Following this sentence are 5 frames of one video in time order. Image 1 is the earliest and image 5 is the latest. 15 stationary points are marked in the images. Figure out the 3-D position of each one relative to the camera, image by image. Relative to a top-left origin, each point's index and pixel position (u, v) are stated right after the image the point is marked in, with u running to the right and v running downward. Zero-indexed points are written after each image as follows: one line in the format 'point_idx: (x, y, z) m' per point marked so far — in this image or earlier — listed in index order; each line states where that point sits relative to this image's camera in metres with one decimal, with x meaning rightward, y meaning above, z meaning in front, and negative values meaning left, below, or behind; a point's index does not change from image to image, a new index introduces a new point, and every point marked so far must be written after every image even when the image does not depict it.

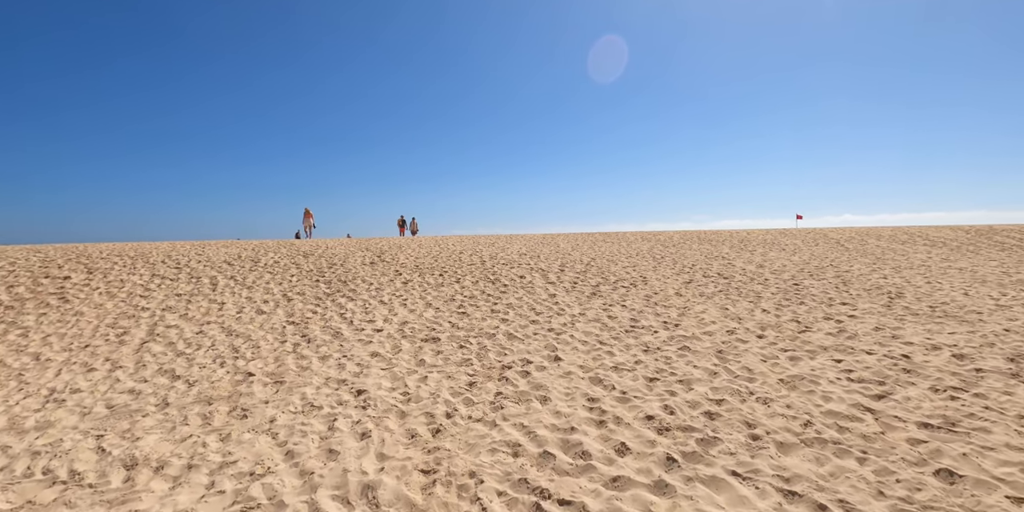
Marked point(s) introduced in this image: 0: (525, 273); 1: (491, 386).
0: (+0.4, -0.6, +15.7) m
1: (-0.3, -2.0, +6.9) m
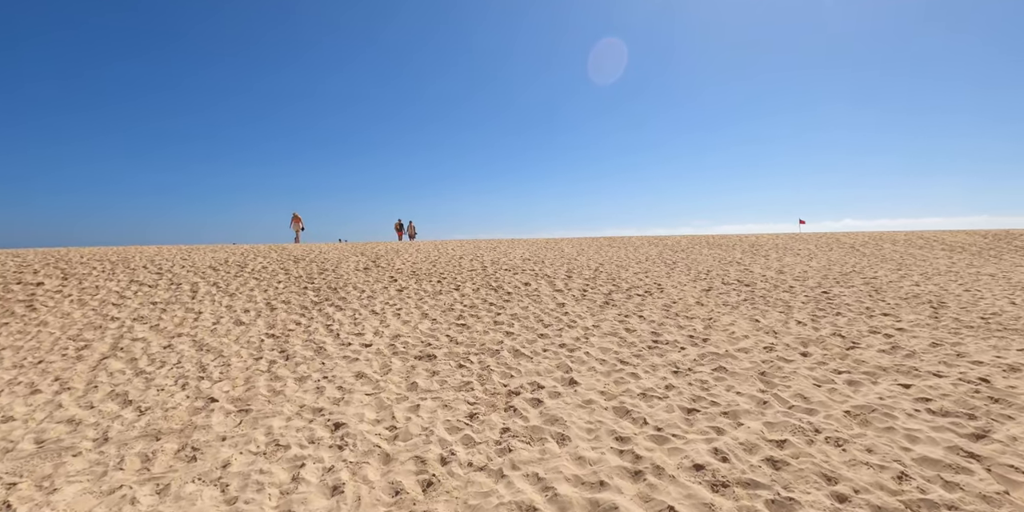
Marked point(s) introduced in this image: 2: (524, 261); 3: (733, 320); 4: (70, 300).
0: (+0.6, -0.8, +14.5) m
1: (-0.2, -2.0, +5.7) m
2: (+0.5, -0.2, +18.9) m
3: (+4.8, -1.4, +10.0) m
4: (-14.6, -1.5, +15.0) m
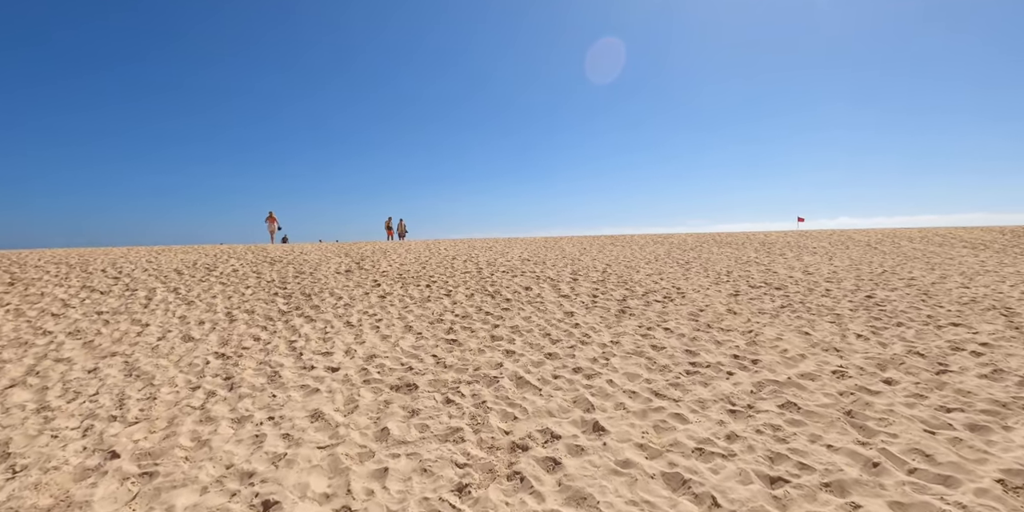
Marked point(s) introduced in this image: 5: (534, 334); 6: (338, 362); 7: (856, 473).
0: (+0.5, -0.8, +12.8) m
1: (-0.1, -2.1, +3.9) m
2: (+0.4, -0.2, +17.2) m
3: (+4.9, -1.4, +8.3) m
4: (-14.7, -1.5, +13.1) m
5: (+0.4, -1.5, +8.6) m
6: (-2.9, -1.8, +7.7) m
7: (+3.1, -1.9, +4.1) m
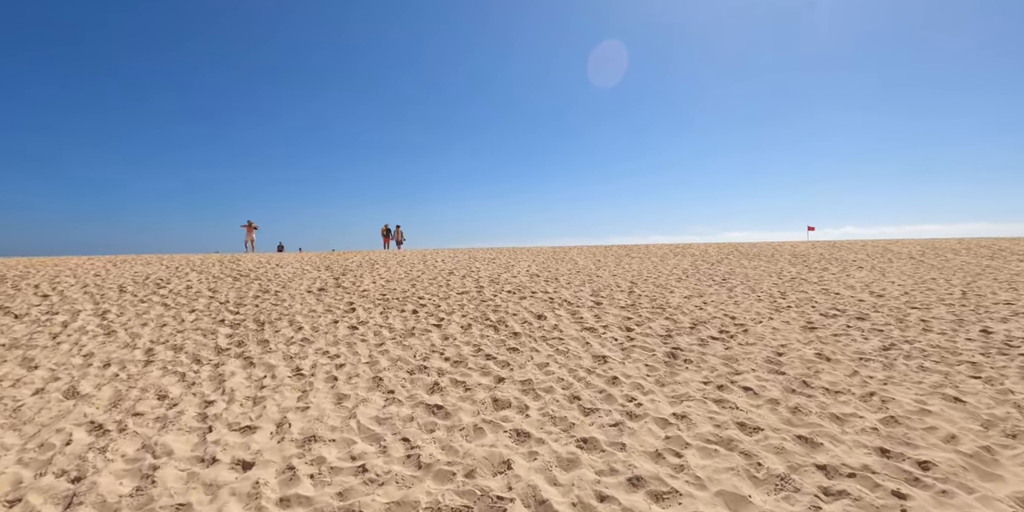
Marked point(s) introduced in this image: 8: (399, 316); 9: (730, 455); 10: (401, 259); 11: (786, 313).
0: (+0.7, -1.2, +10.1) m
1: (0.0, -2.3, +1.2) m
2: (+0.6, -0.7, +14.5) m
3: (+5.0, -1.8, +5.5) m
4: (-14.5, -1.9, +10.5) m
5: (+0.6, -1.8, +5.9) m
6: (-2.8, -2.1, +5.0) m
7: (+3.2, -2.2, +1.4) m
8: (-2.5, -1.3, +9.9) m
9: (+2.2, -2.0, +4.5) m
10: (-4.8, -0.1, +19.5) m
11: (+6.2, -1.3, +10.2) m
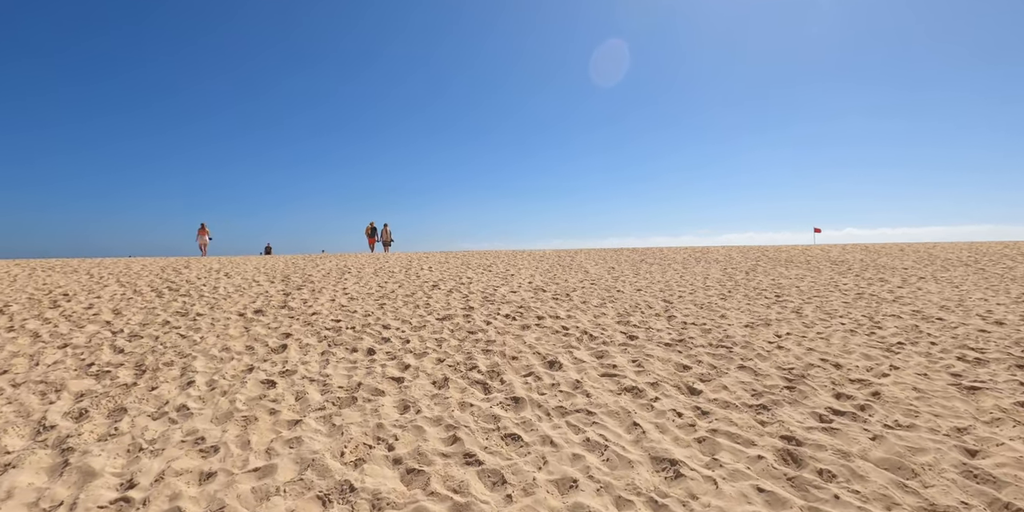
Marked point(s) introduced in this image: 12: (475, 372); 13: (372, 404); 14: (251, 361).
0: (+0.7, -1.5, +6.9) m
1: (0.0, -2.6, -1.9) m
2: (+0.6, -1.0, +11.4) m
3: (+5.0, -2.1, +2.4) m
4: (-14.5, -2.1, +7.4) m
5: (+0.6, -2.1, +2.8) m
6: (-2.8, -2.3, +1.8) m
7: (+3.2, -2.5, -1.8) m
8: (-2.5, -1.6, +6.7) m
9: (+2.1, -2.2, +1.3) m
10: (-4.8, -0.4, +16.3) m
11: (+6.2, -1.6, +7.1) m
12: (-0.5, -1.6, +6.3) m
13: (-1.7, -1.8, +5.4) m
14: (-4.0, -1.6, +7.0) m
